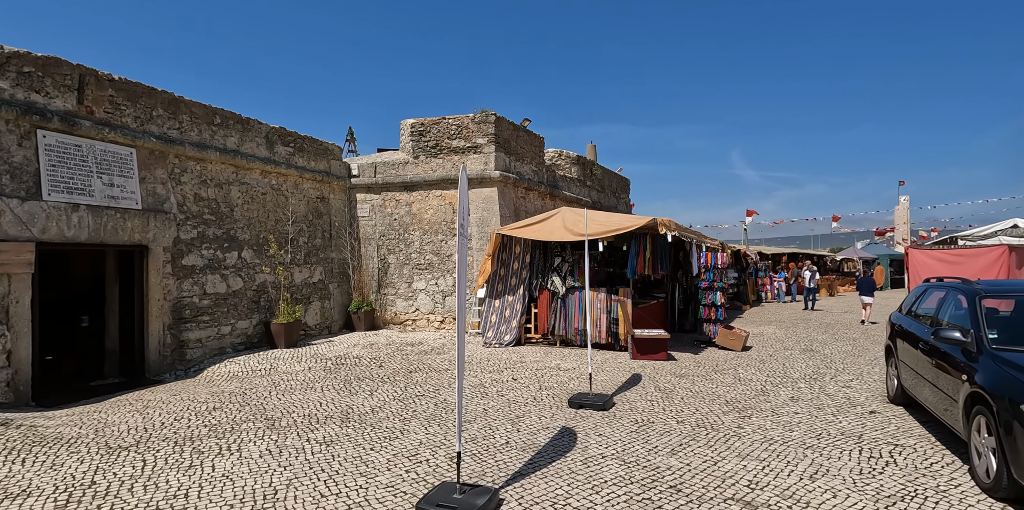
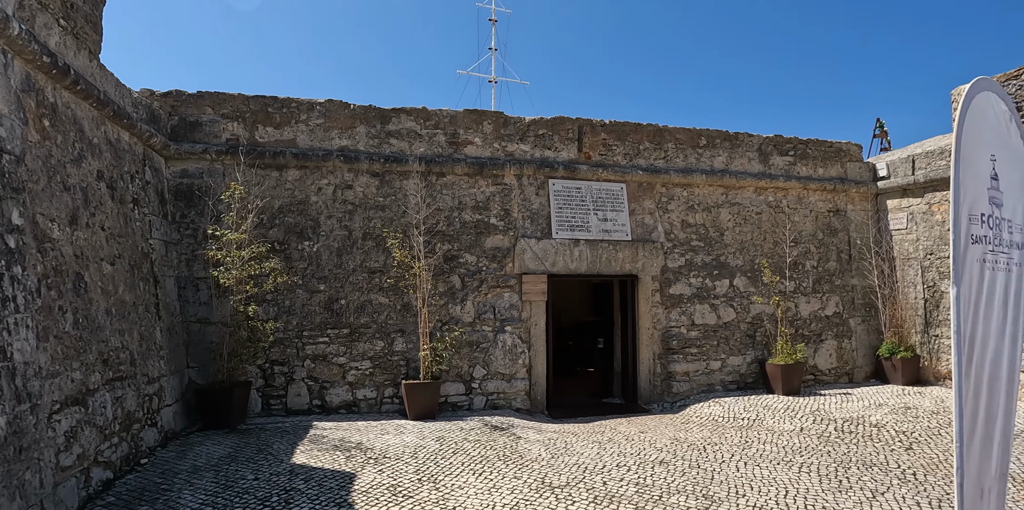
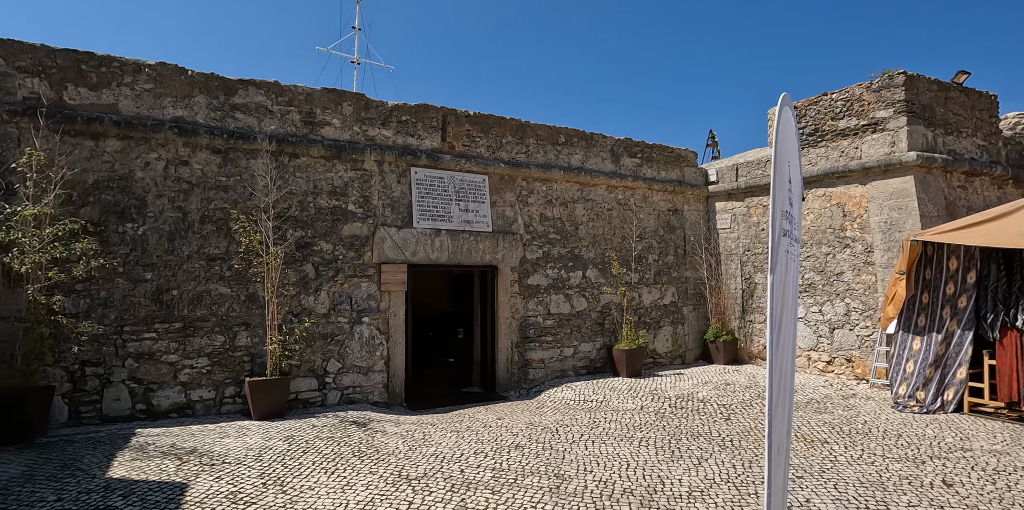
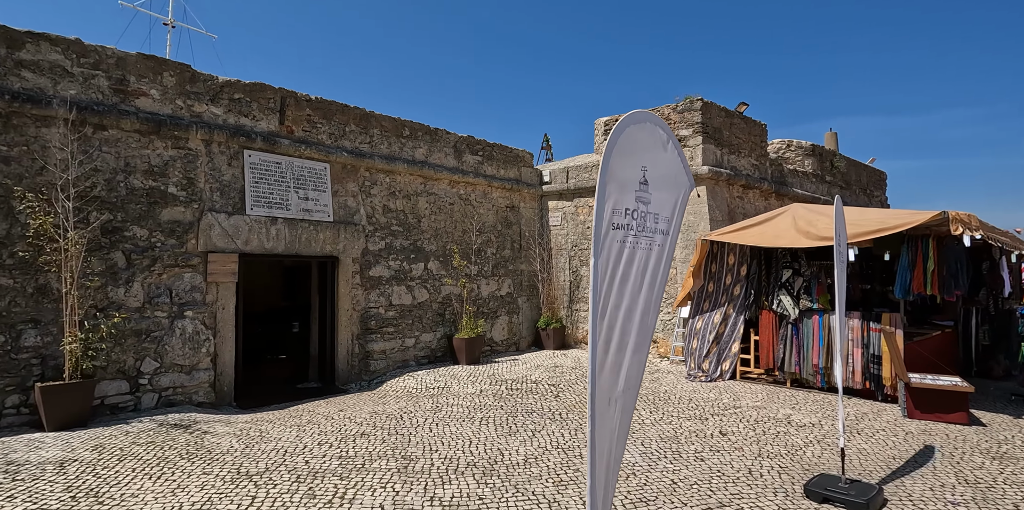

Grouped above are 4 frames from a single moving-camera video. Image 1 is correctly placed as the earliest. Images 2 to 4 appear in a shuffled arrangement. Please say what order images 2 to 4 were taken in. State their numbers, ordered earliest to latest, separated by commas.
4, 3, 2
